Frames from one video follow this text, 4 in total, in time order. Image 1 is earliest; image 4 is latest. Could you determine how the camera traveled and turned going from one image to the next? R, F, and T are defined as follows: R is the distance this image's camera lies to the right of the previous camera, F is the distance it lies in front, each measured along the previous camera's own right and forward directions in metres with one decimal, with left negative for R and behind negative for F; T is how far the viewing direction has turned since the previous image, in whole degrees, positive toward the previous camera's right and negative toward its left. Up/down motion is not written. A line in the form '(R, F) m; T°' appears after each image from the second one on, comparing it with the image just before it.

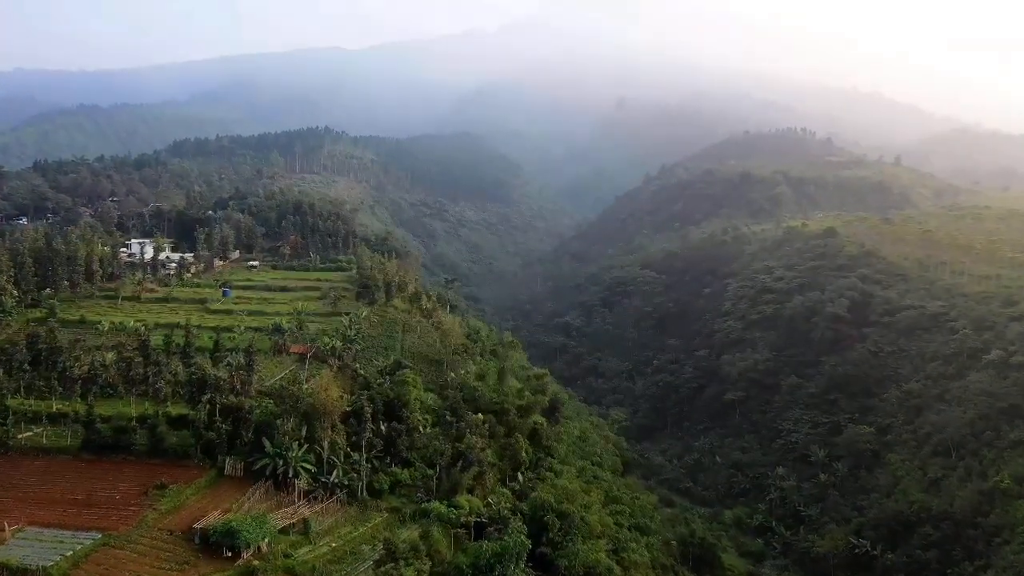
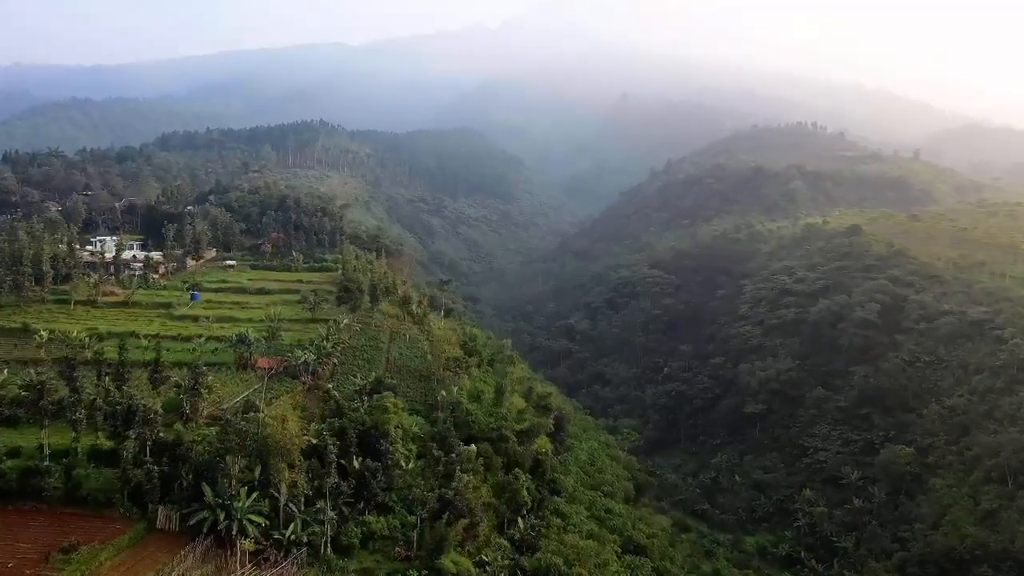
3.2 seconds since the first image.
(+0.1, +4.3) m; 0°
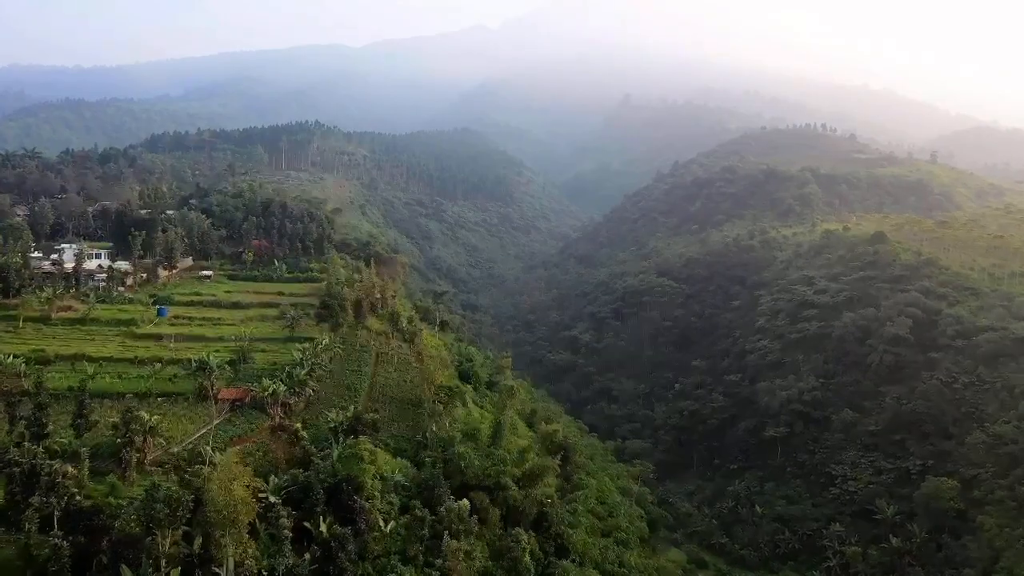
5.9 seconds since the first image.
(0.0, +3.7) m; 0°
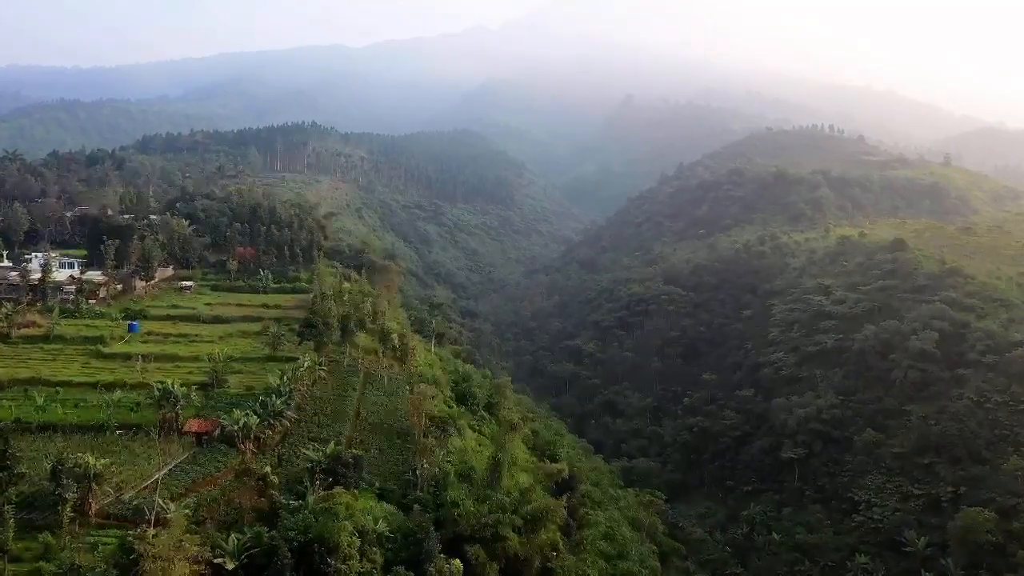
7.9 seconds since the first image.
(0.0, +2.7) m; 0°
